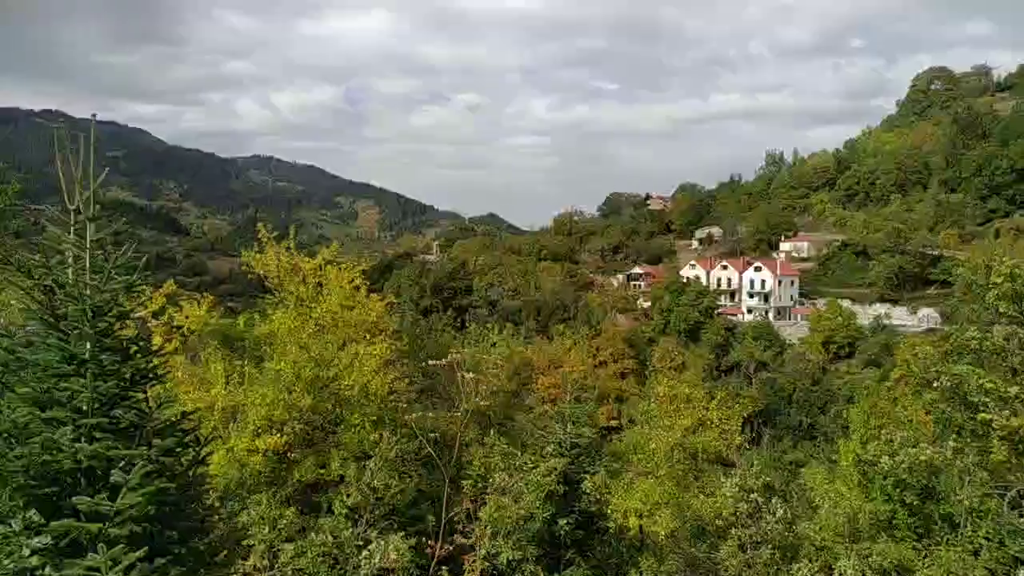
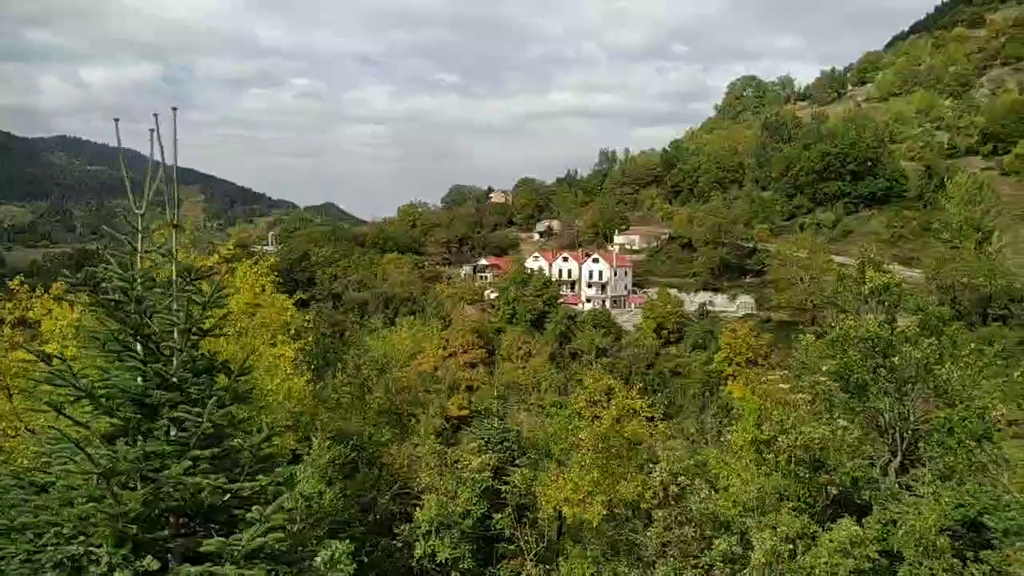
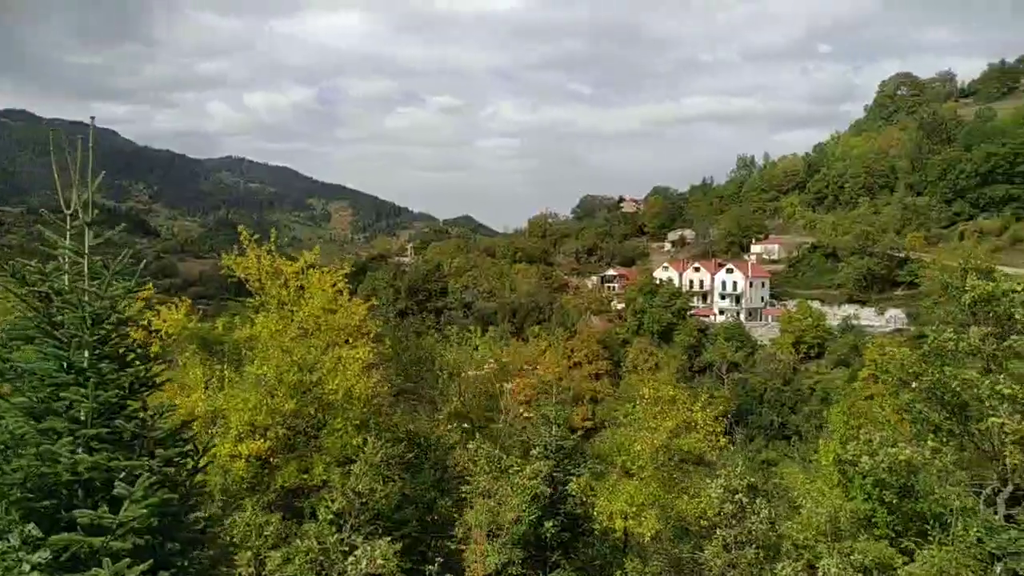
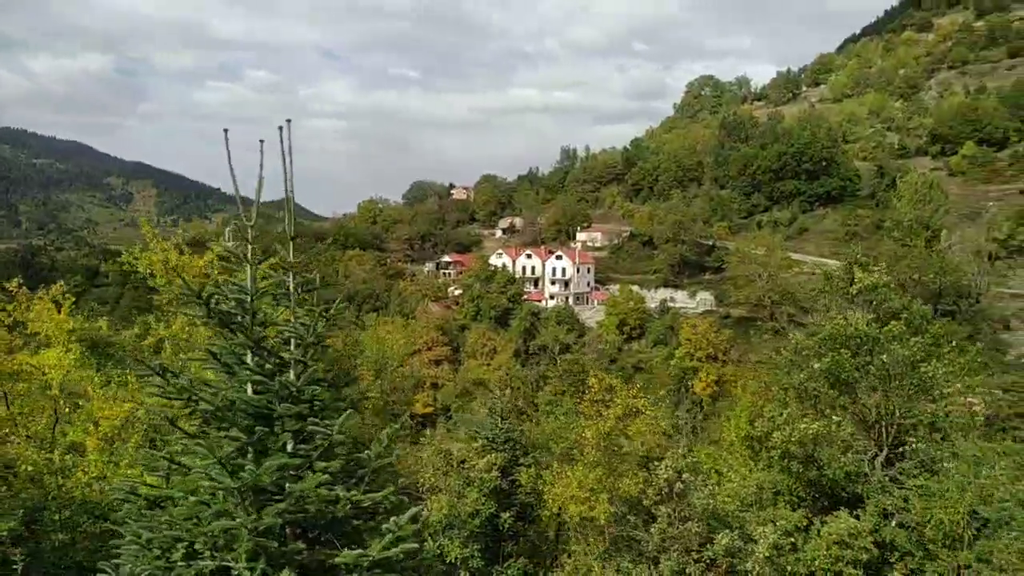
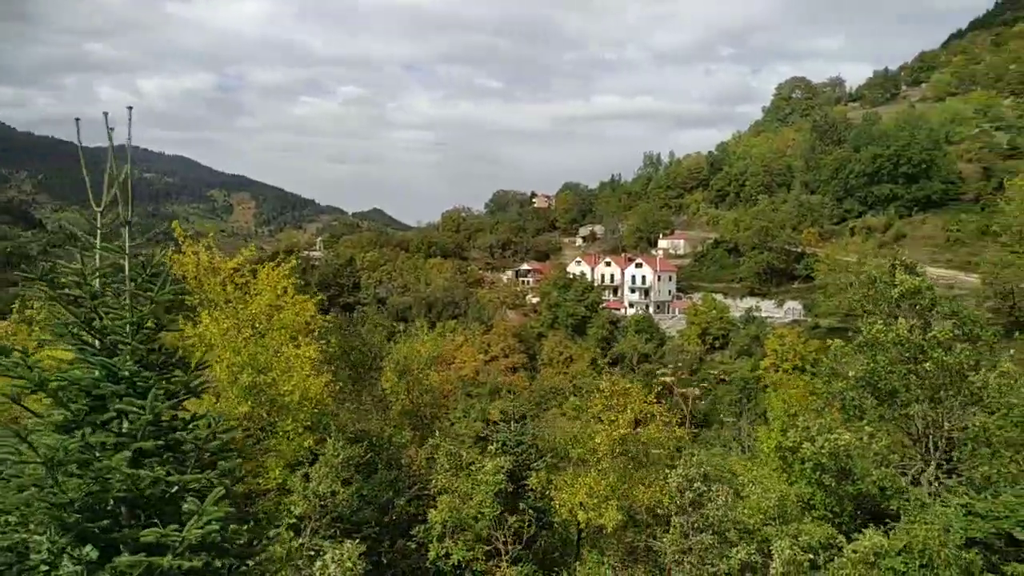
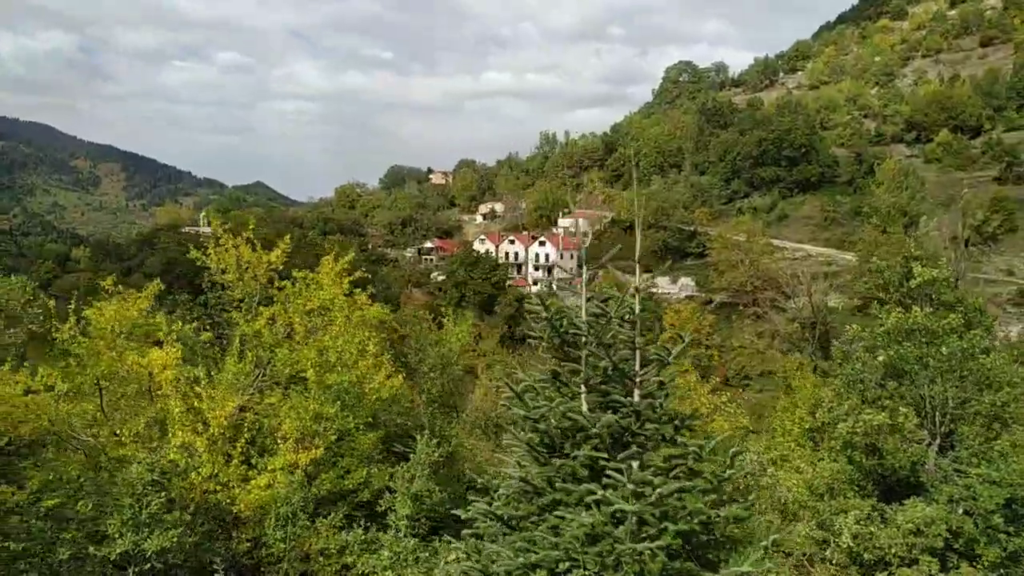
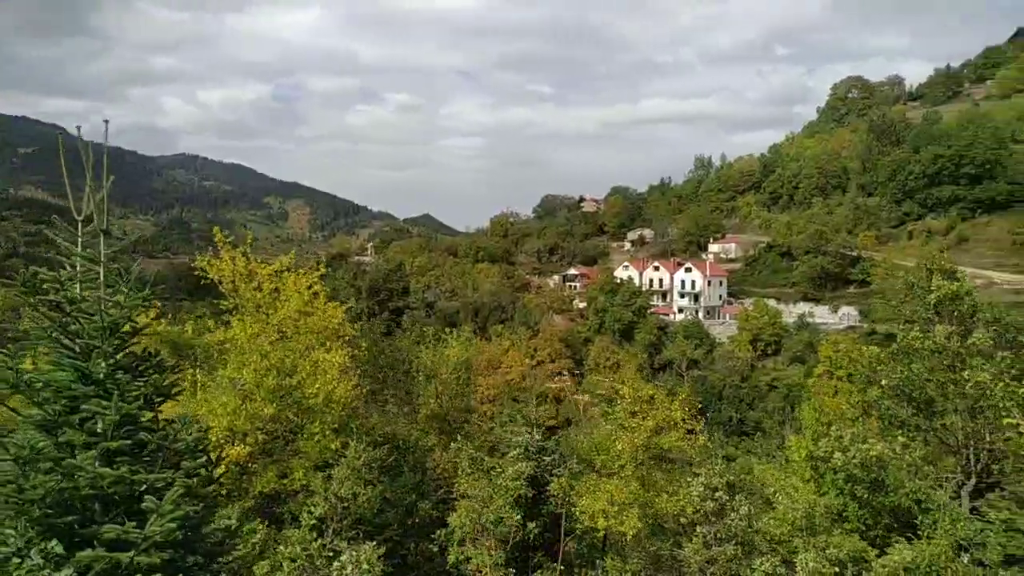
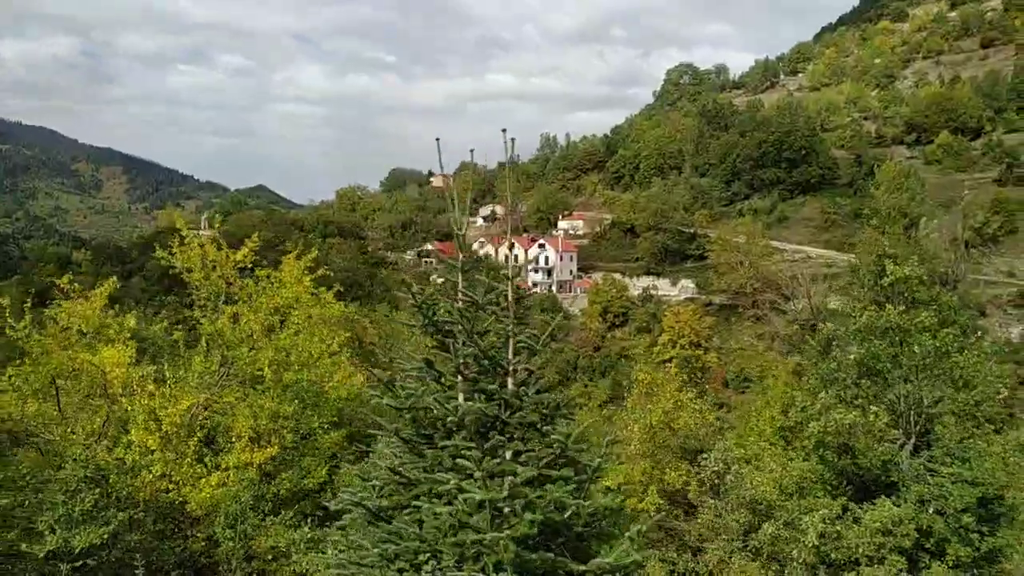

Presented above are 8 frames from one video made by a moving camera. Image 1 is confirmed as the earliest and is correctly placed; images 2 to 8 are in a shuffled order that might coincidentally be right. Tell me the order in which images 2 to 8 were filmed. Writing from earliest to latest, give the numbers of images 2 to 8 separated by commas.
3, 7, 5, 2, 4, 8, 6
